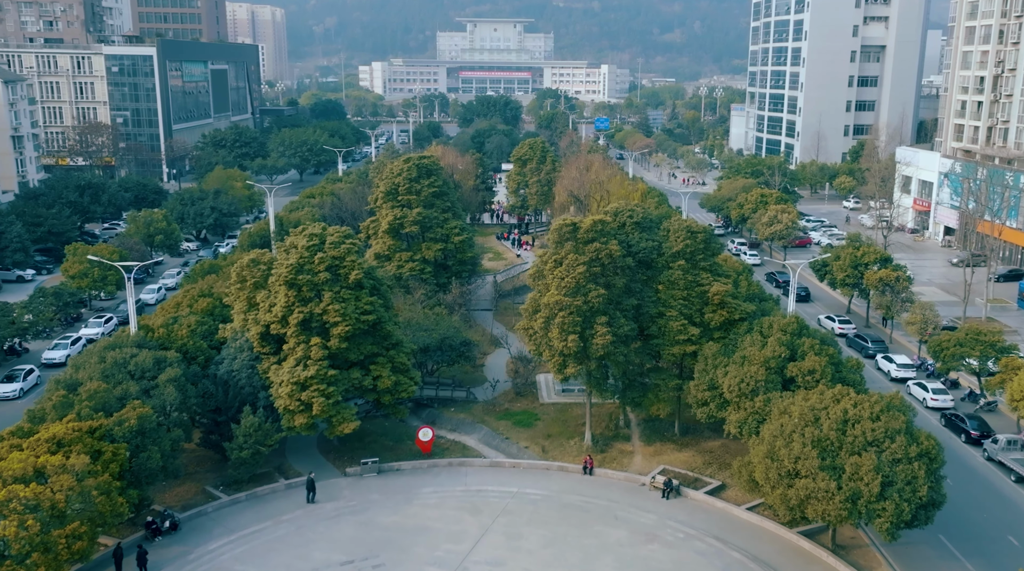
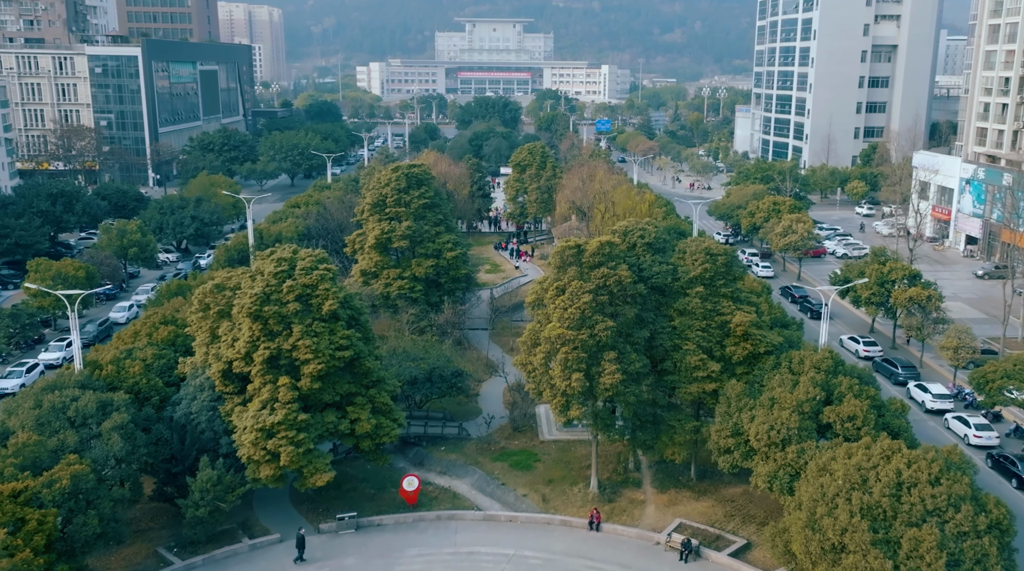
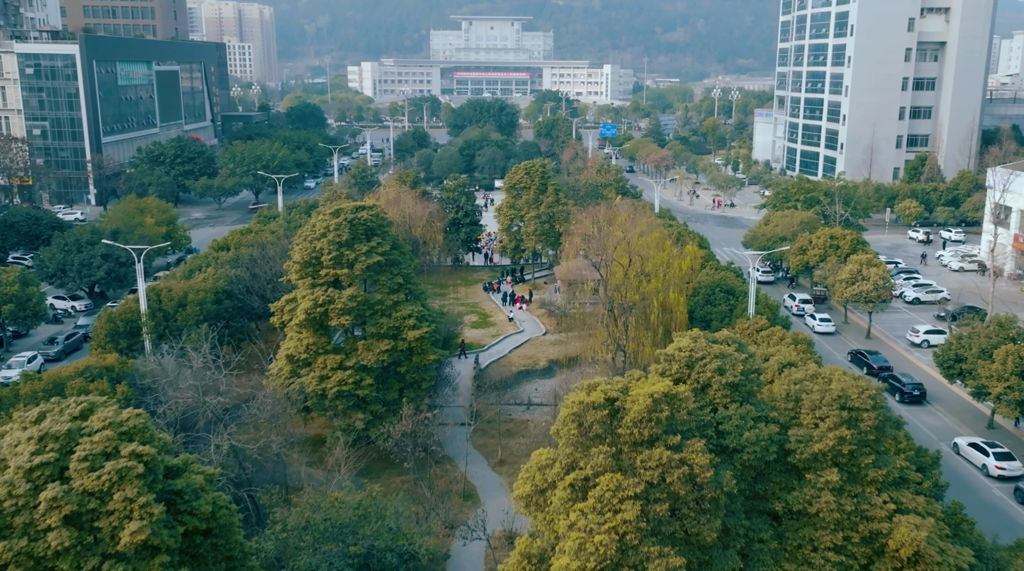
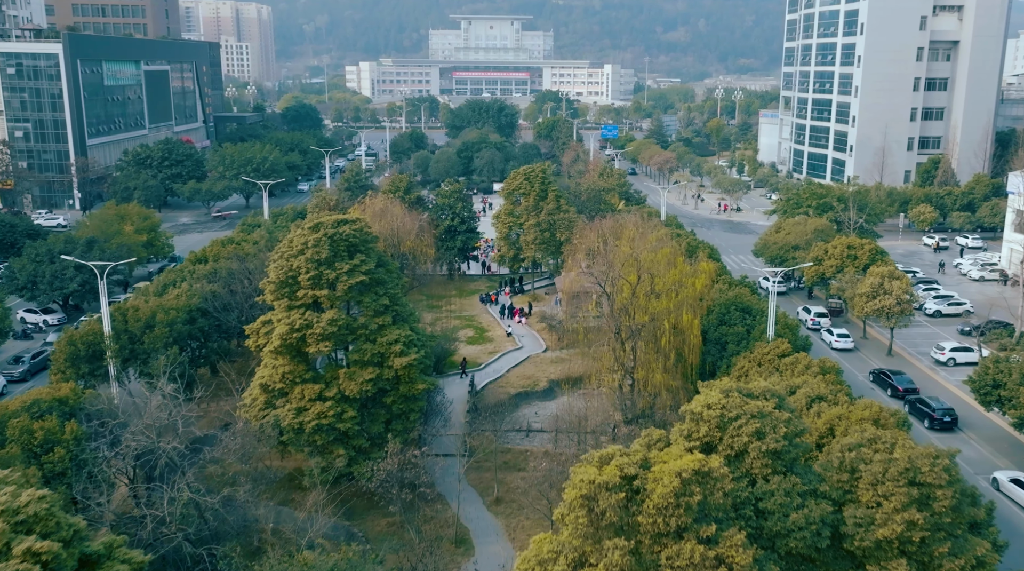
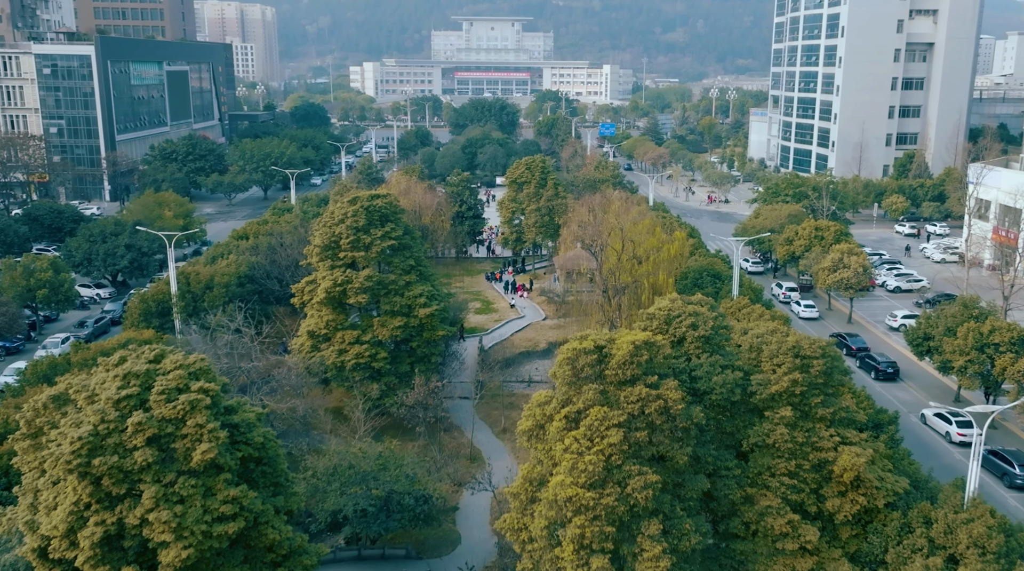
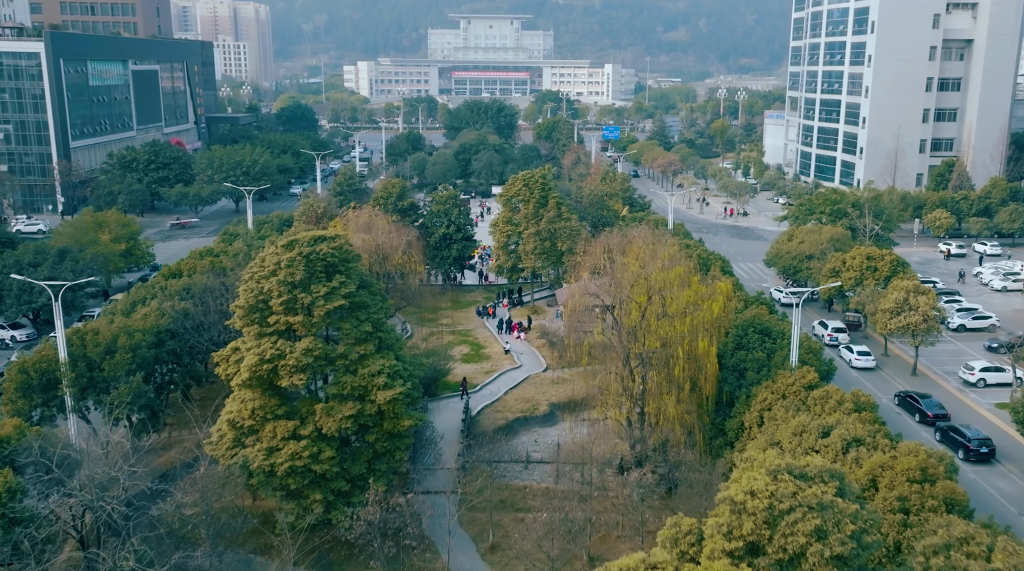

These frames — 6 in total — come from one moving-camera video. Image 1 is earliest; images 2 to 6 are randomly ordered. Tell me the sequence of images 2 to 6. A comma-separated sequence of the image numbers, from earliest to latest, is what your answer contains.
2, 5, 3, 4, 6
